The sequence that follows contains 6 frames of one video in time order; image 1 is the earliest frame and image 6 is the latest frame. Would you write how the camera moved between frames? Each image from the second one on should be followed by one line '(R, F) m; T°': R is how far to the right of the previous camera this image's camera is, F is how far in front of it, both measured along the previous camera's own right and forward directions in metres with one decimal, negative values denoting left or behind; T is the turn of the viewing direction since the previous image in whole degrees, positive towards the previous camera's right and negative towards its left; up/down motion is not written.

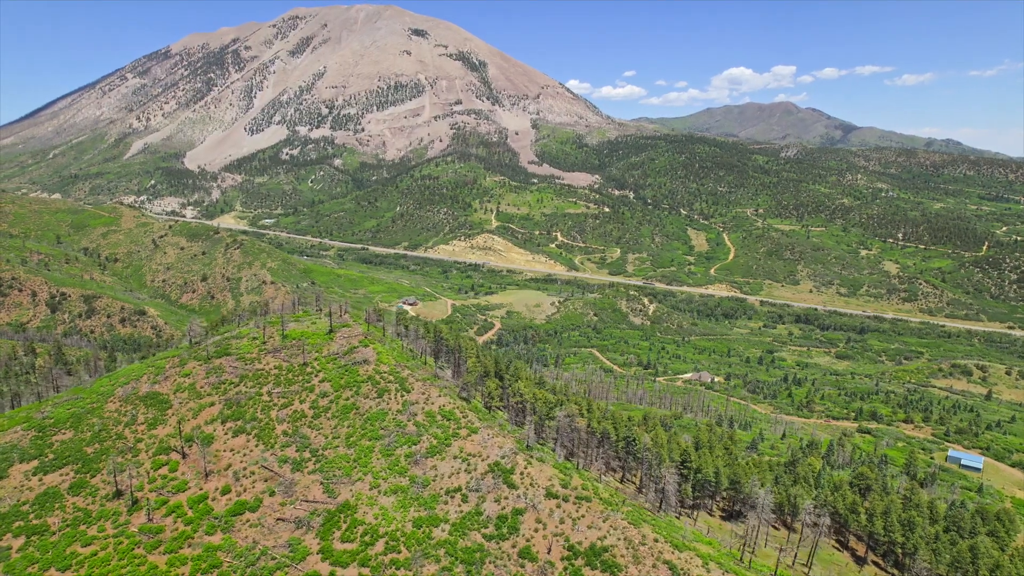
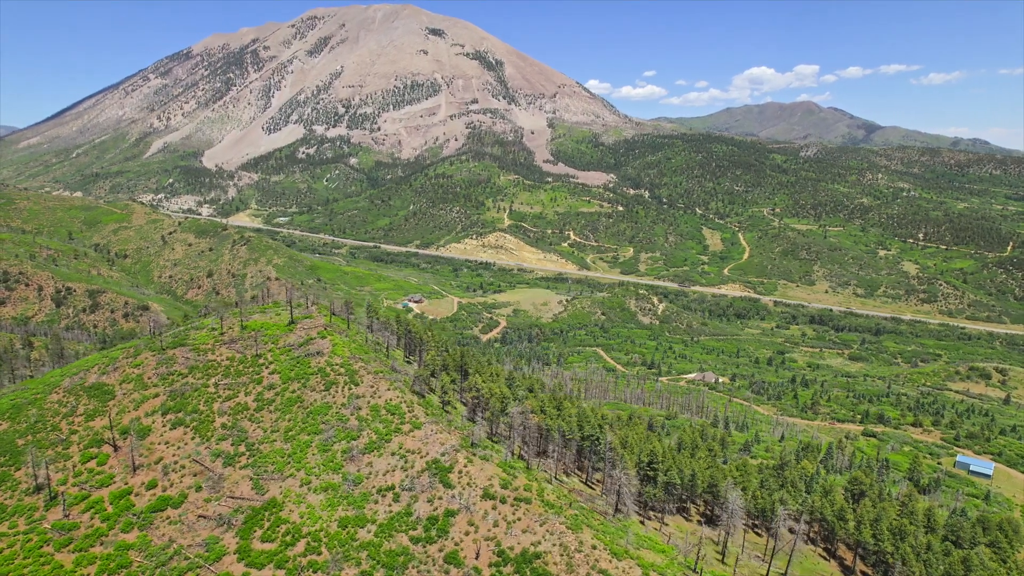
(+3.8, +2.2) m; -2°
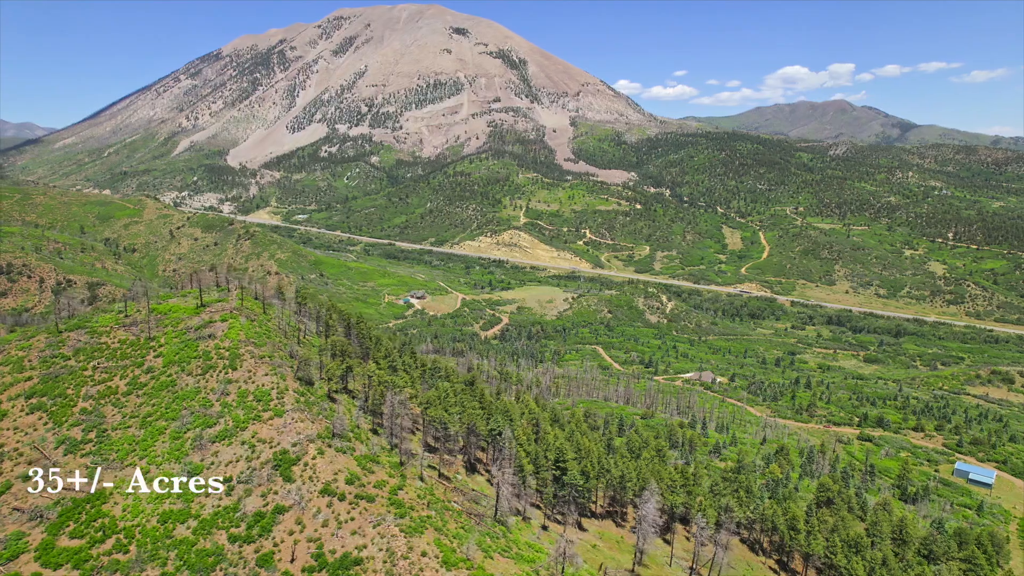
(+7.4, +3.7) m; -2°
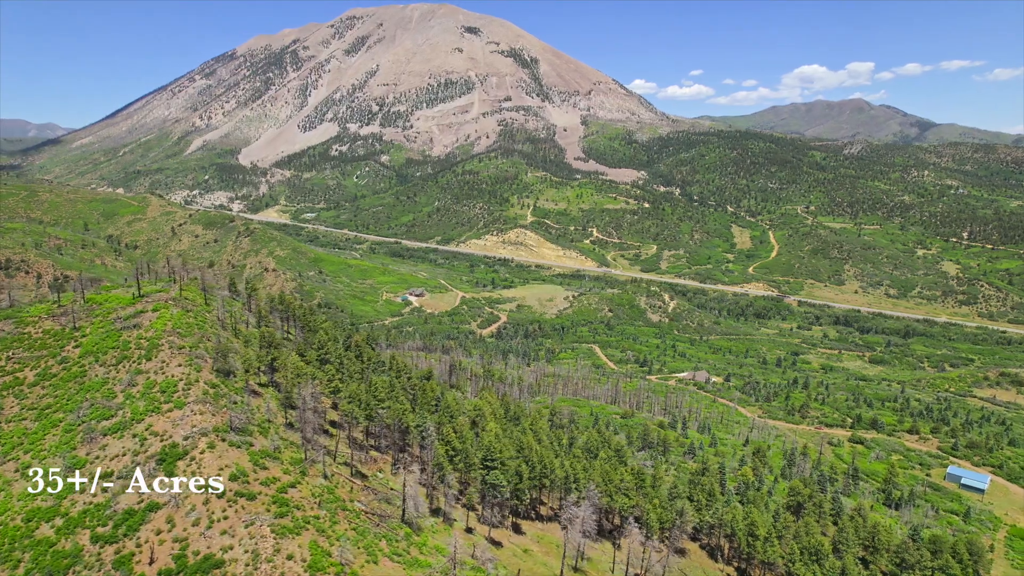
(+4.5, +2.1) m; -1°
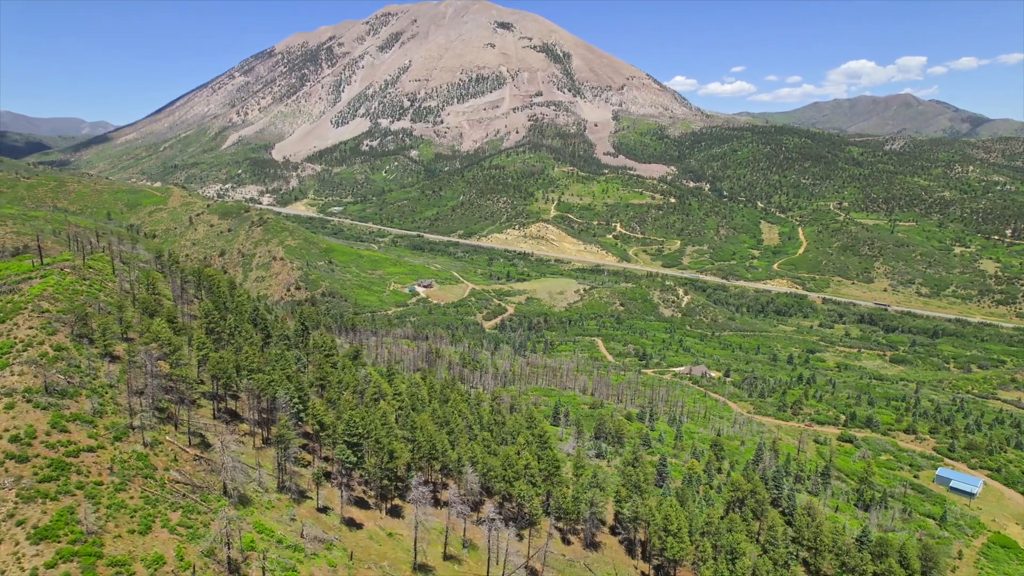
(+8.2, +2.9) m; -3°
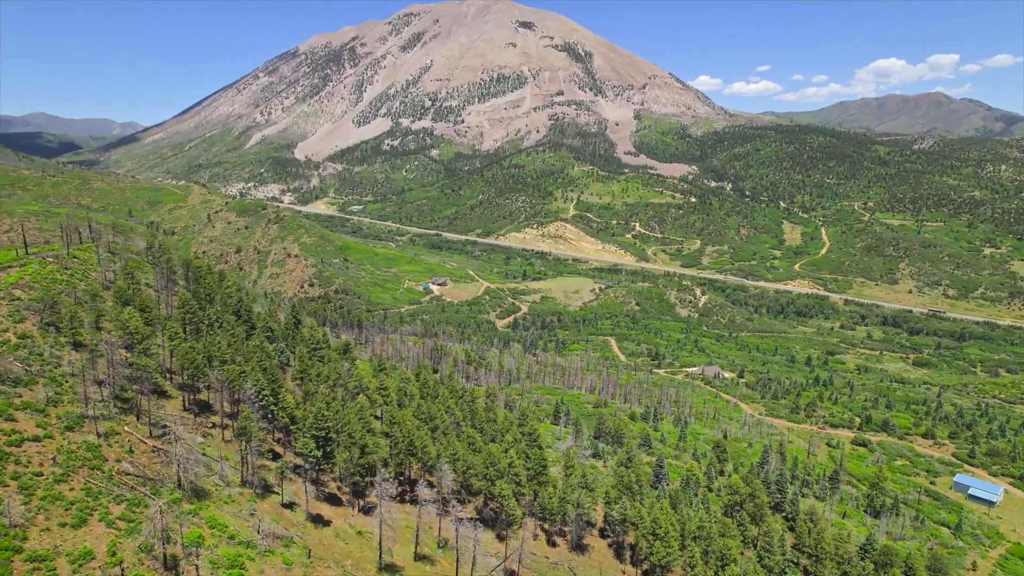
(+2.2, +1.5) m; -2°
